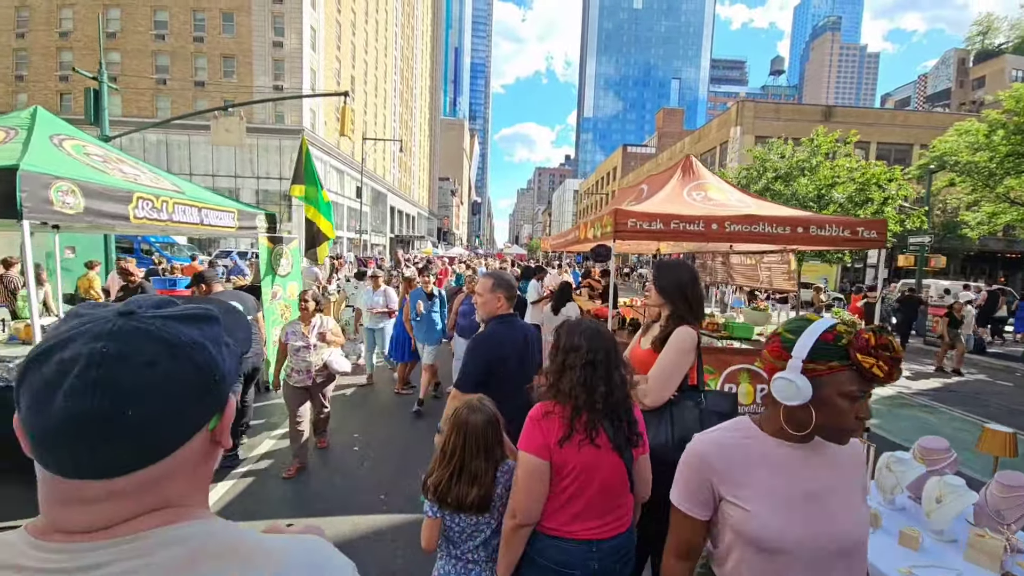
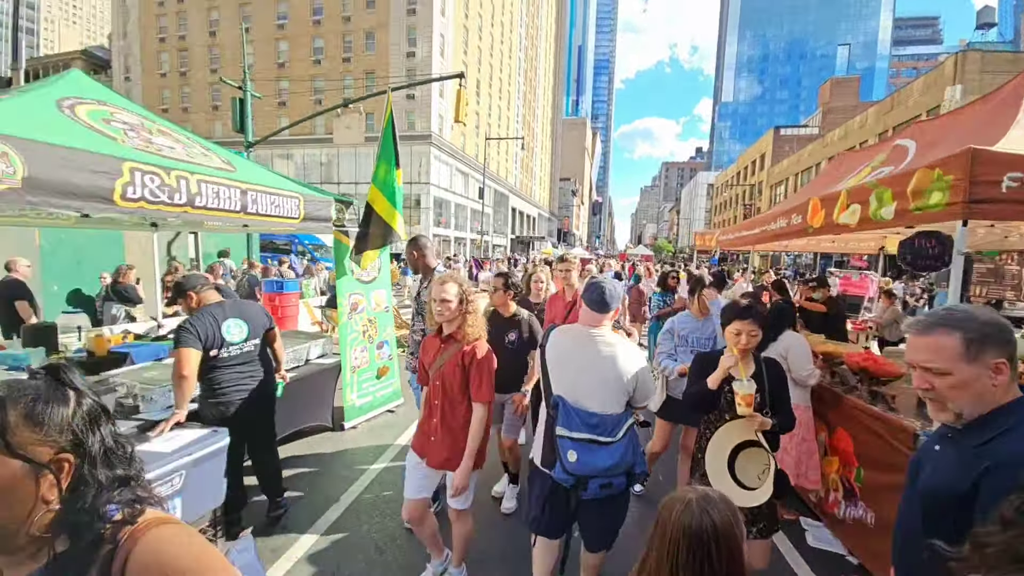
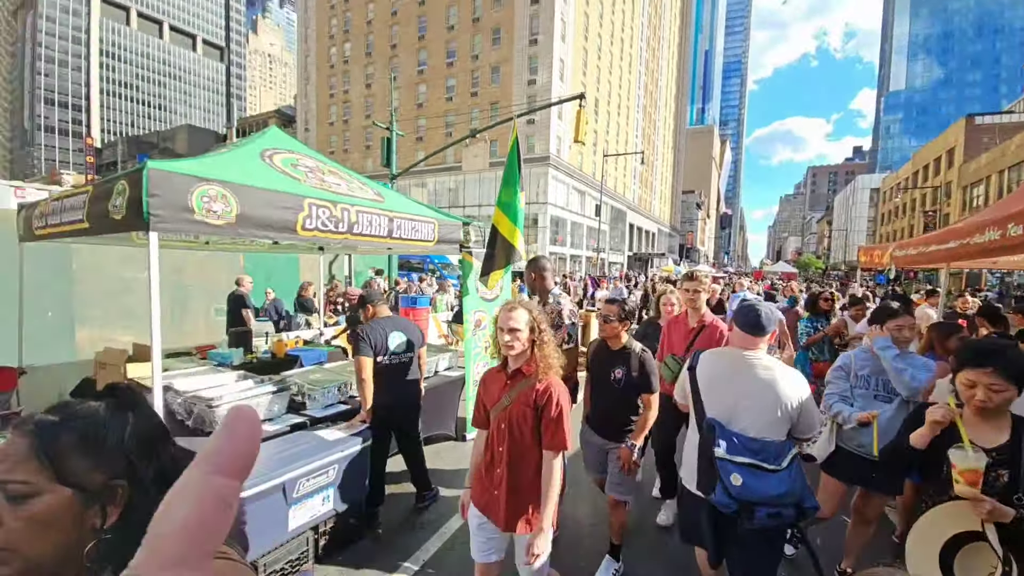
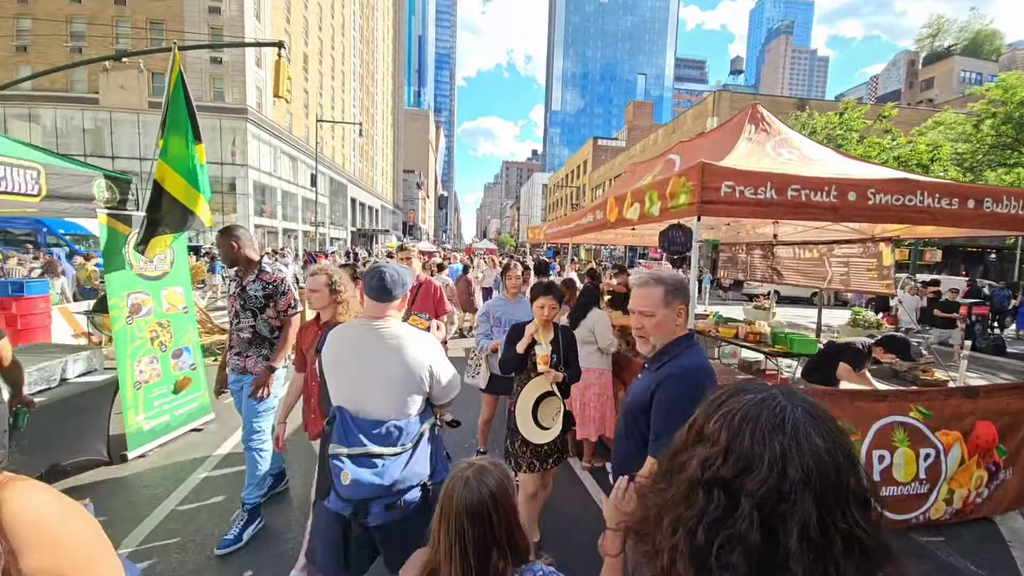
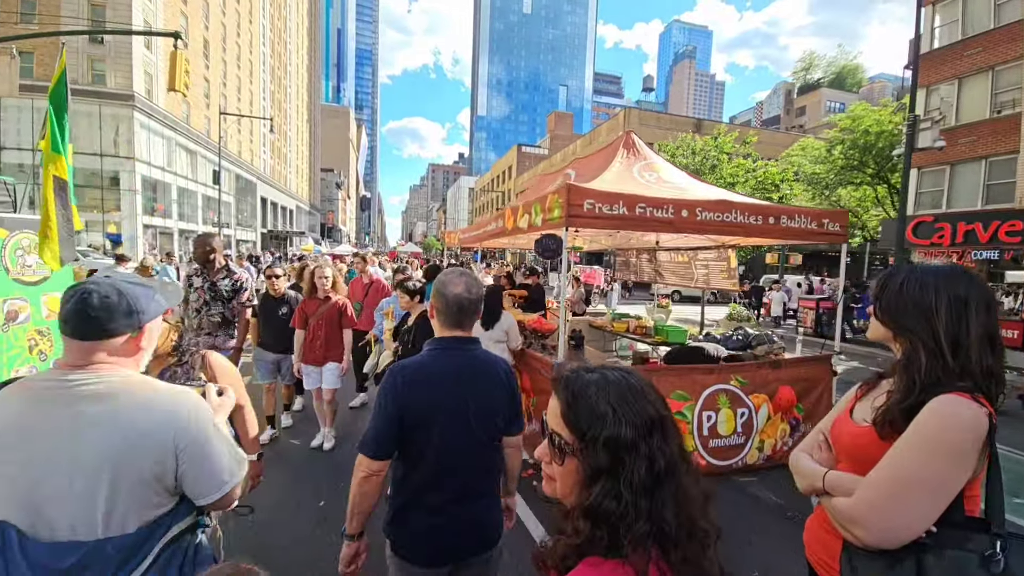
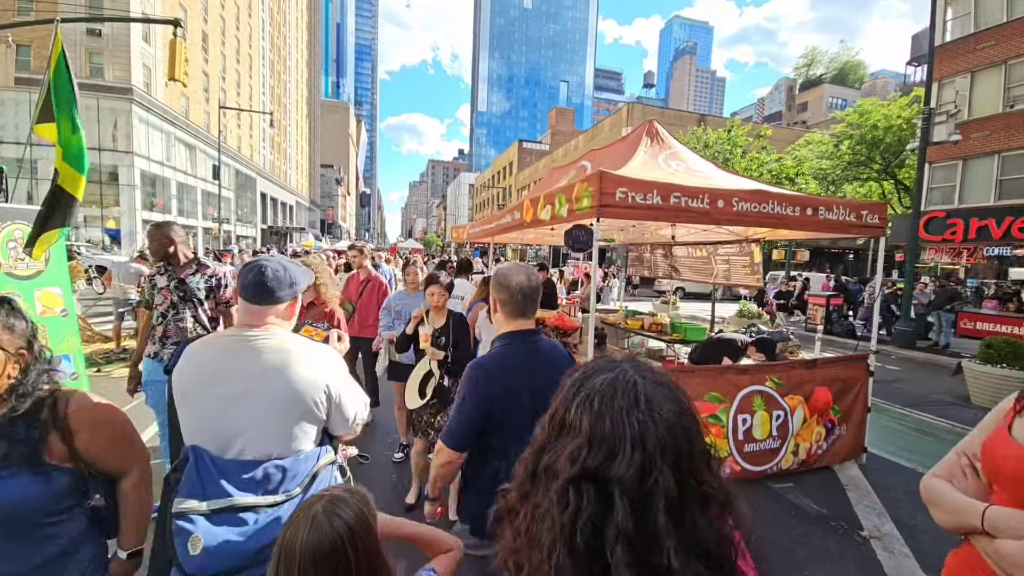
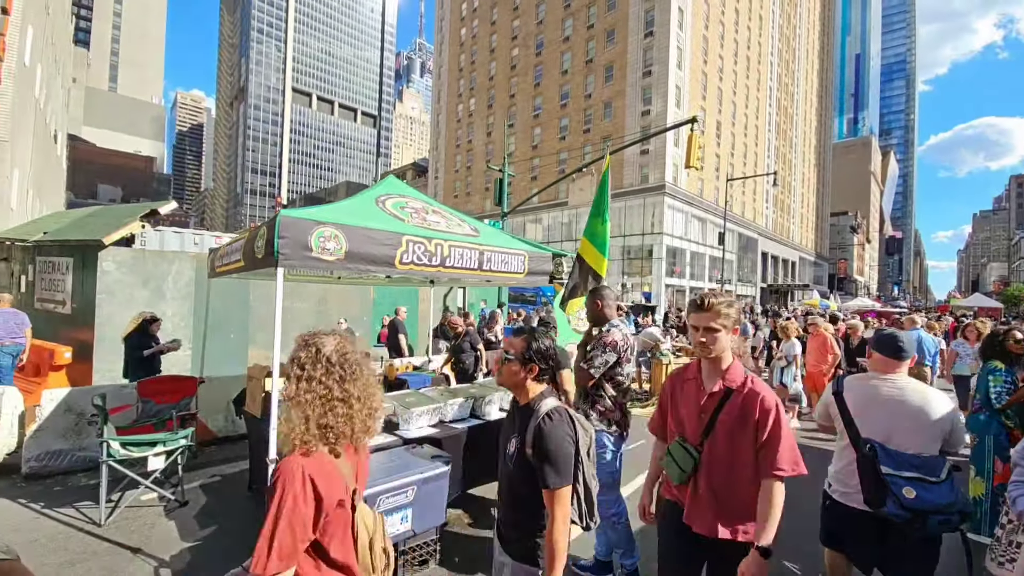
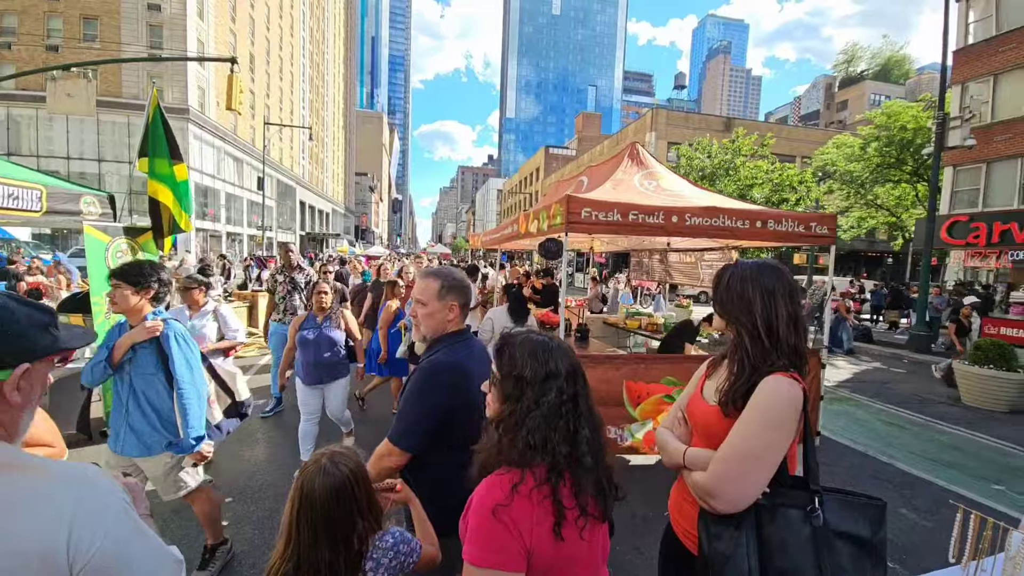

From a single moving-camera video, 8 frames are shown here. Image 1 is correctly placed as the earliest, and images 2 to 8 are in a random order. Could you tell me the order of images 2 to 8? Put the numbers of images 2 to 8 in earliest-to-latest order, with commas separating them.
8, 5, 6, 4, 2, 3, 7
